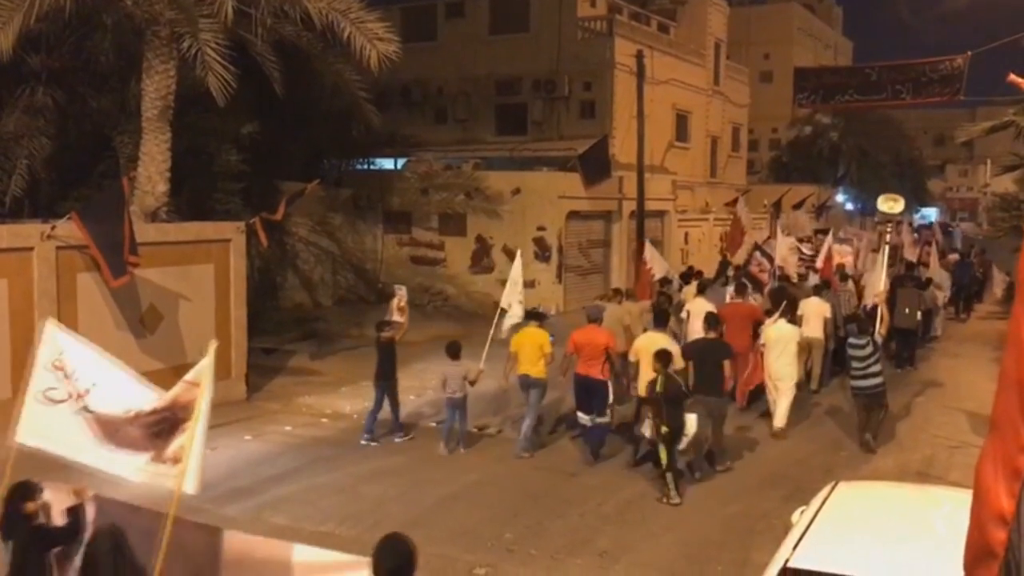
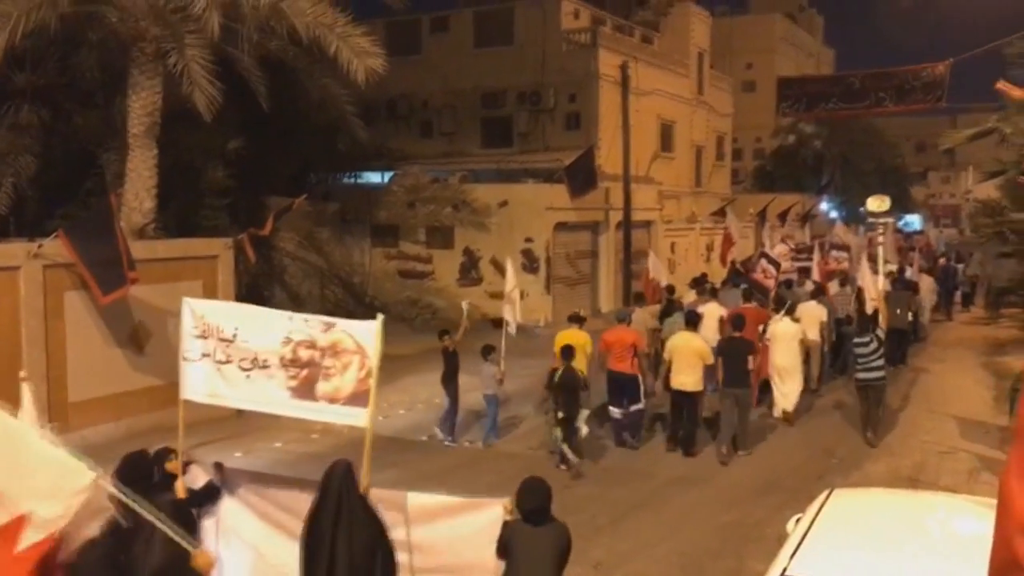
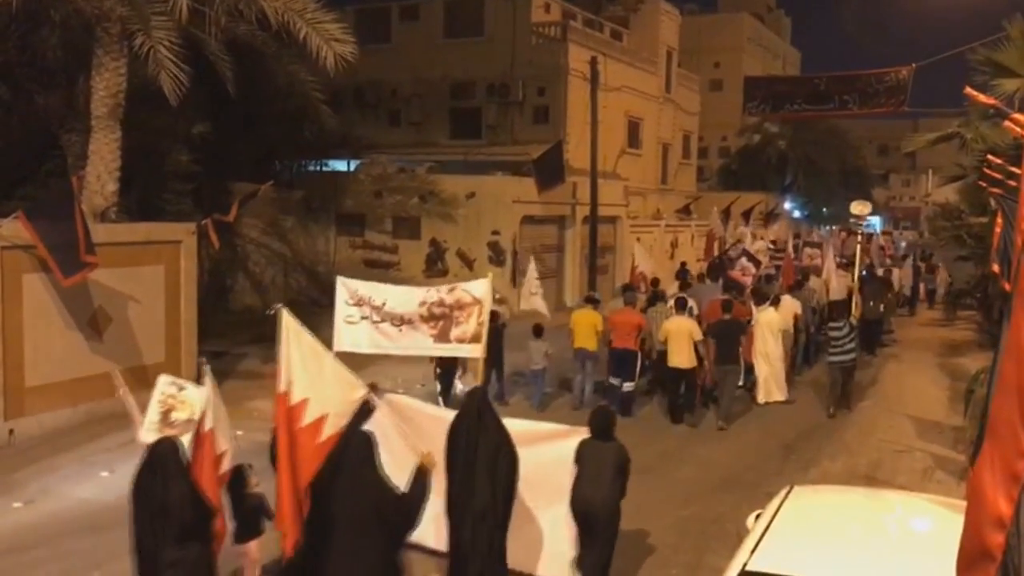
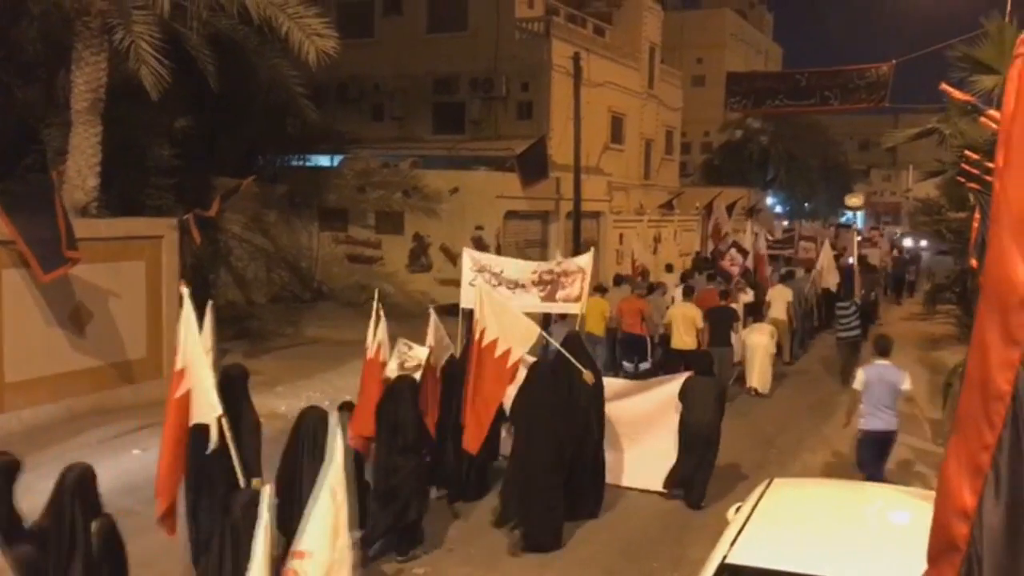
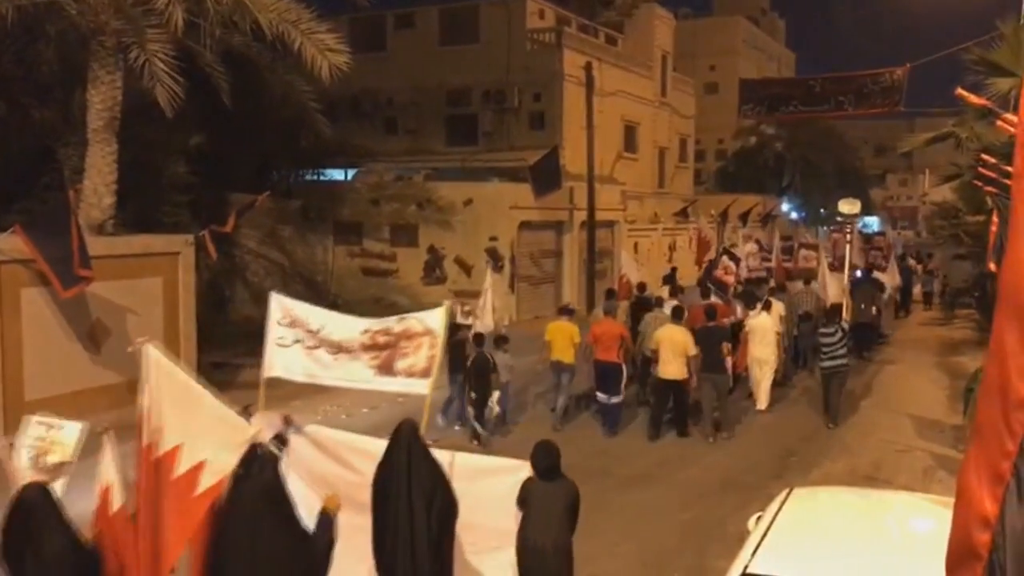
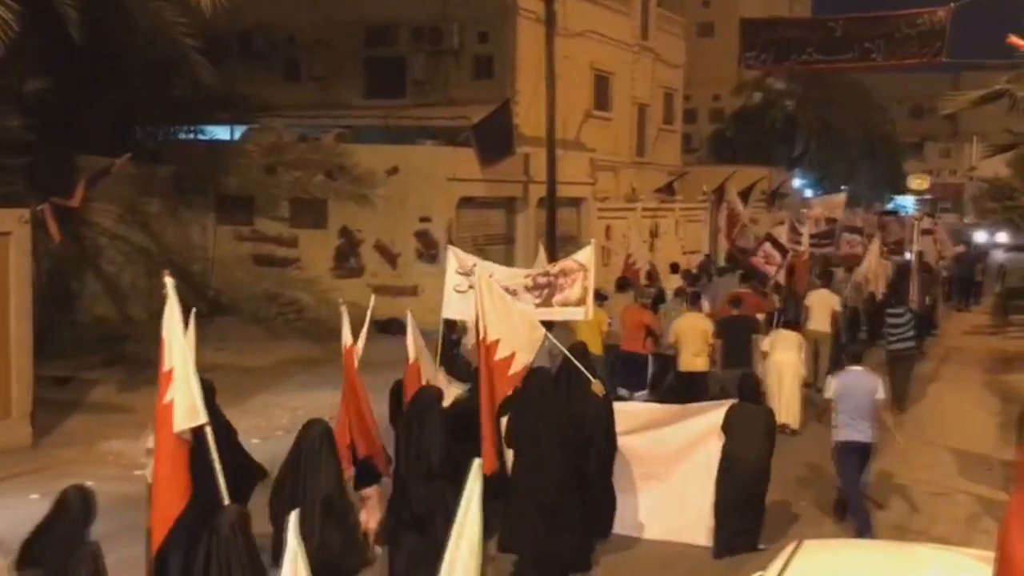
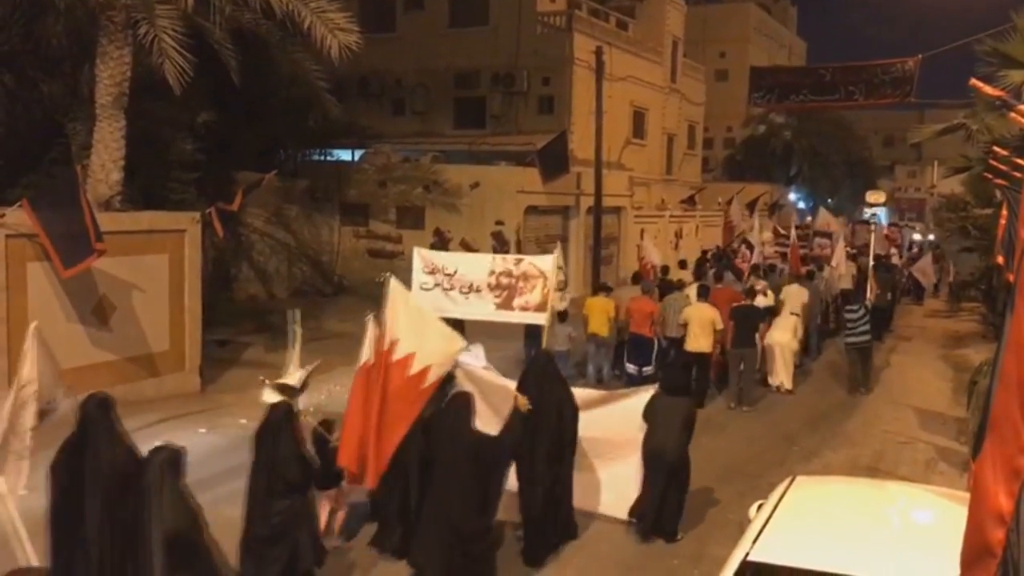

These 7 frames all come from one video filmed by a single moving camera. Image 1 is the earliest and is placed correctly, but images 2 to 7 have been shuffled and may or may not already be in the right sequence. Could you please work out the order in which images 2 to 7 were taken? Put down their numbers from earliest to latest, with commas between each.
2, 5, 3, 7, 4, 6
